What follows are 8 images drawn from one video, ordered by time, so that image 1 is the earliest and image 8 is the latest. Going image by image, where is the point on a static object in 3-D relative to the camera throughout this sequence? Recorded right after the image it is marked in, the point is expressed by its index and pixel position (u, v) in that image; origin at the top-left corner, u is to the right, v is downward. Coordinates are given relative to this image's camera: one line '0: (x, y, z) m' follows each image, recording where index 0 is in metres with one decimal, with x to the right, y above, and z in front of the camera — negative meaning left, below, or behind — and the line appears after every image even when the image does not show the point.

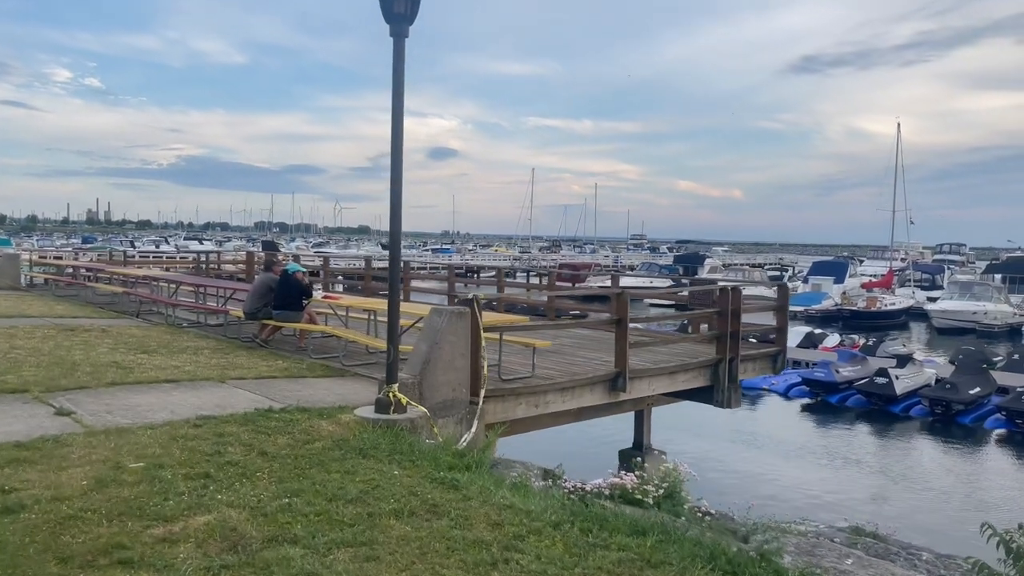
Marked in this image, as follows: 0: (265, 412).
0: (-2.1, -1.1, +6.8) m
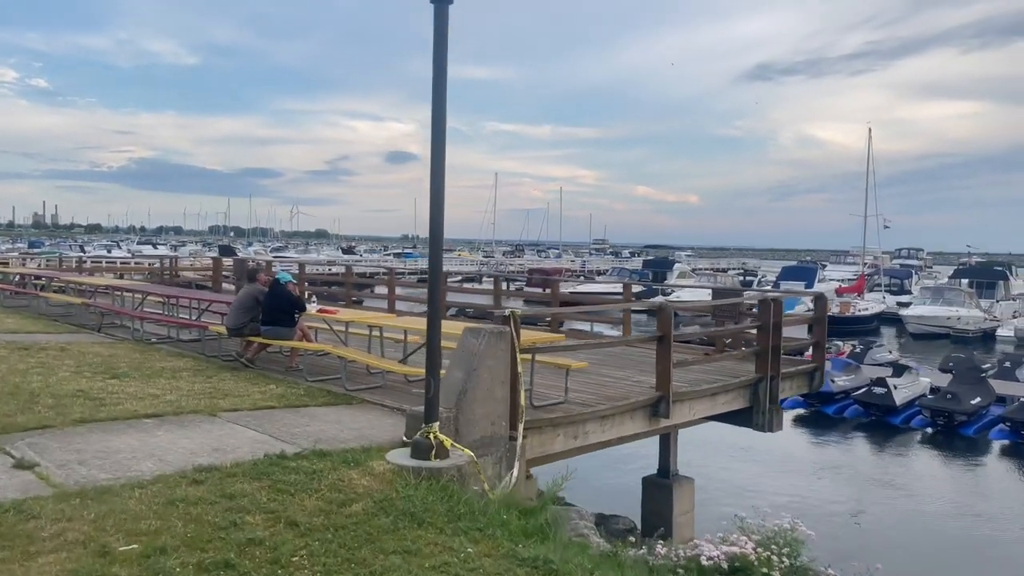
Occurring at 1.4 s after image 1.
0: (-1.6, -1.2, +5.6) m
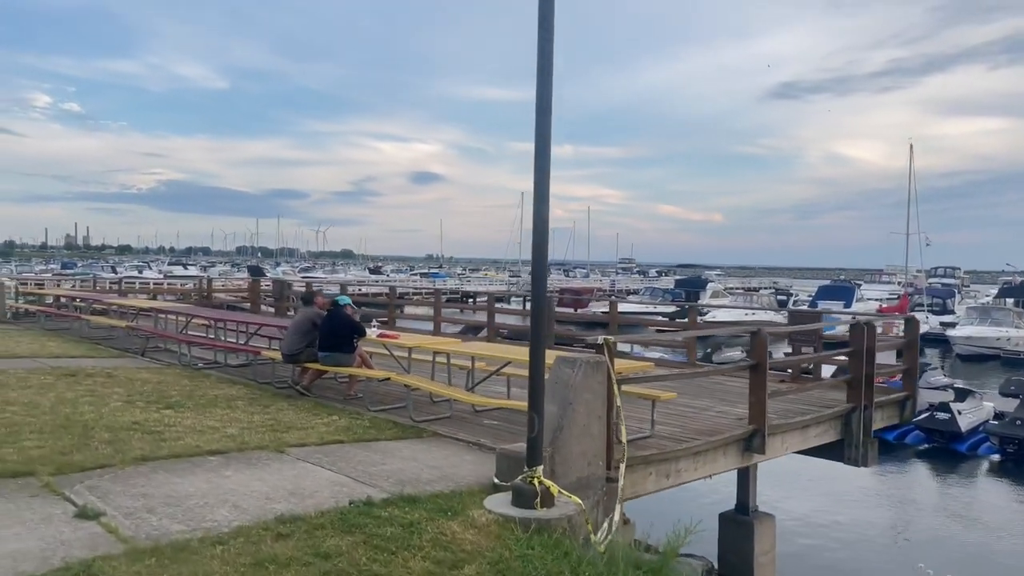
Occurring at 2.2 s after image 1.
0: (-0.9, -1.4, +5.0) m
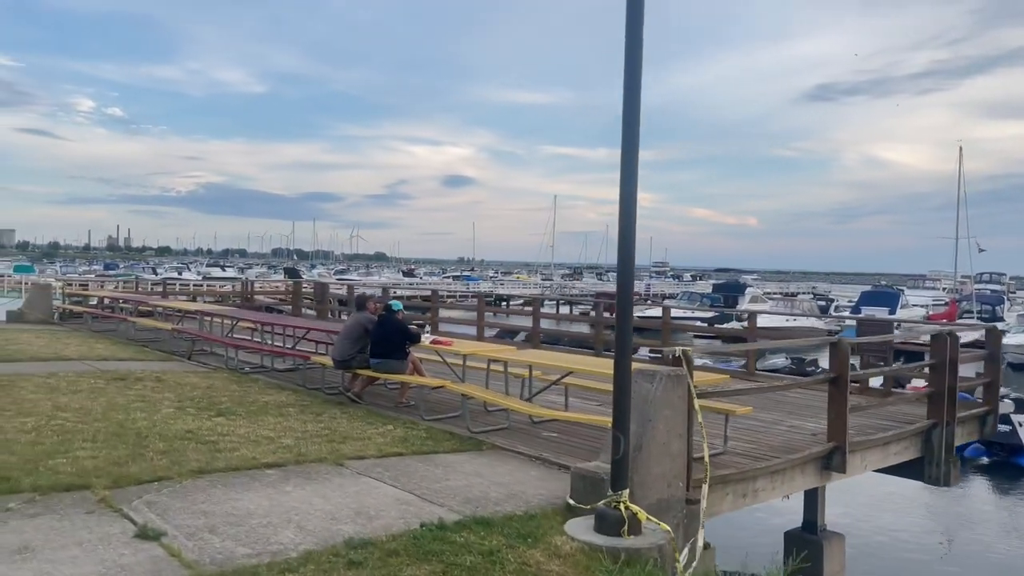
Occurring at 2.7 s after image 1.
0: (-0.4, -1.4, +4.6) m
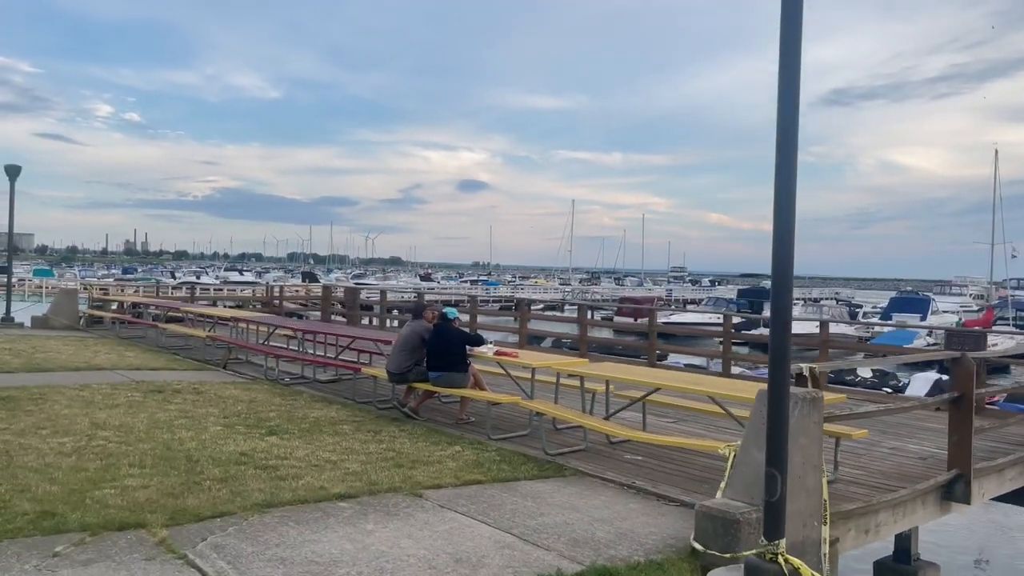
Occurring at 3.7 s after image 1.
0: (+0.3, -1.5, +3.9) m
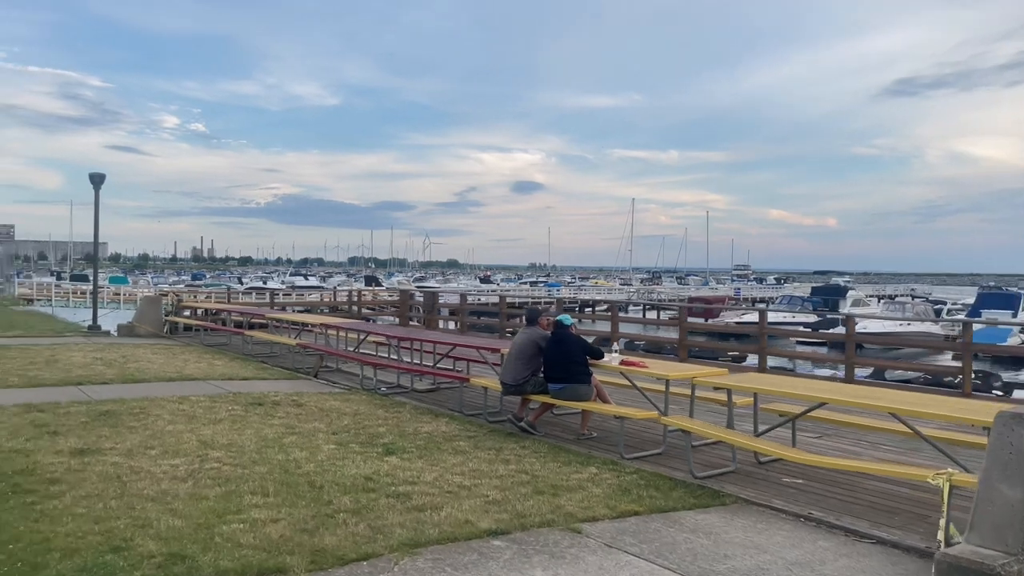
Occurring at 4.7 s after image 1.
0: (+1.2, -1.5, +3.1) m
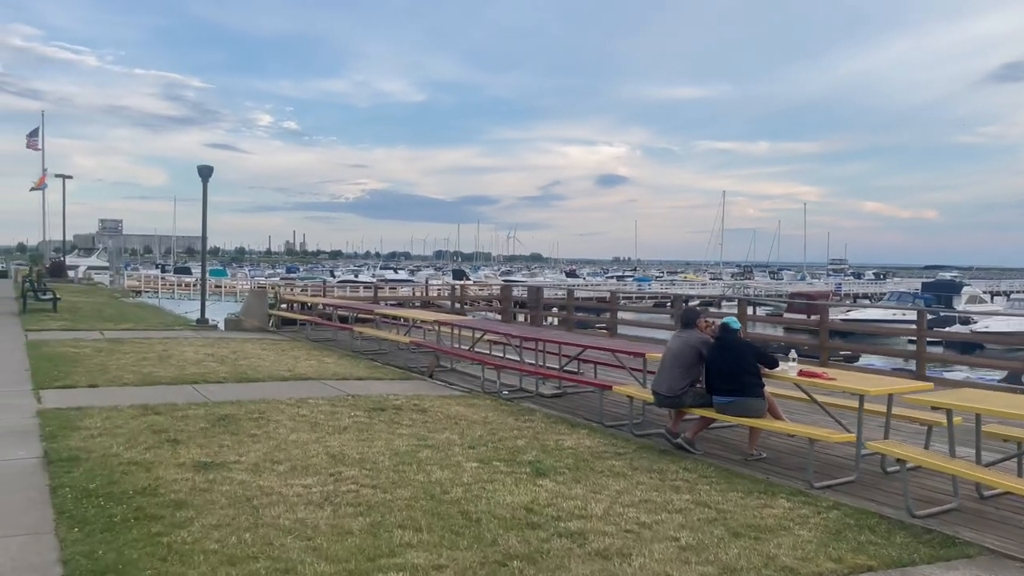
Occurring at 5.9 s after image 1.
0: (+2.1, -1.5, +2.1) m
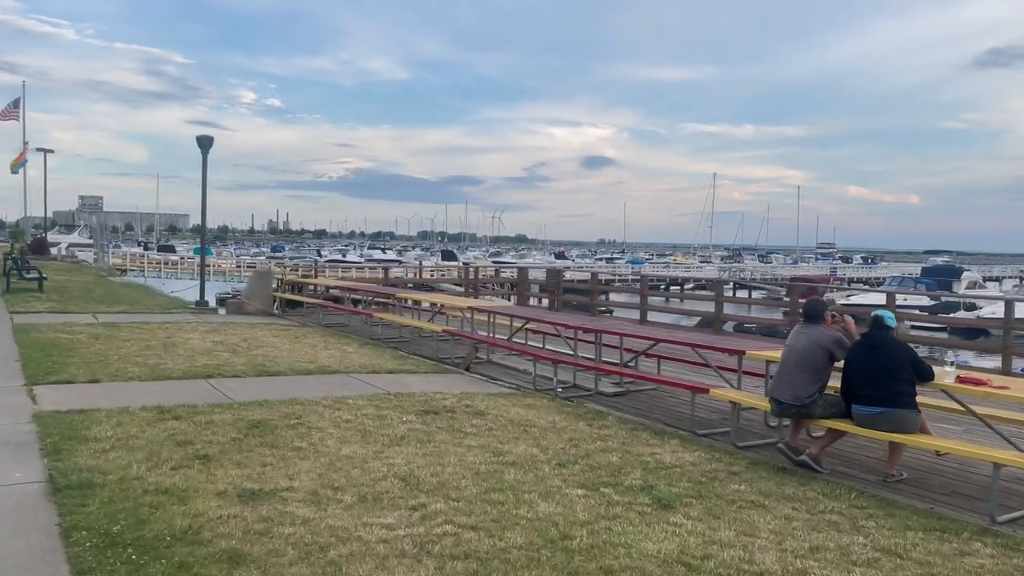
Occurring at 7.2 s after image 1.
0: (+2.9, -1.5, +1.0) m
